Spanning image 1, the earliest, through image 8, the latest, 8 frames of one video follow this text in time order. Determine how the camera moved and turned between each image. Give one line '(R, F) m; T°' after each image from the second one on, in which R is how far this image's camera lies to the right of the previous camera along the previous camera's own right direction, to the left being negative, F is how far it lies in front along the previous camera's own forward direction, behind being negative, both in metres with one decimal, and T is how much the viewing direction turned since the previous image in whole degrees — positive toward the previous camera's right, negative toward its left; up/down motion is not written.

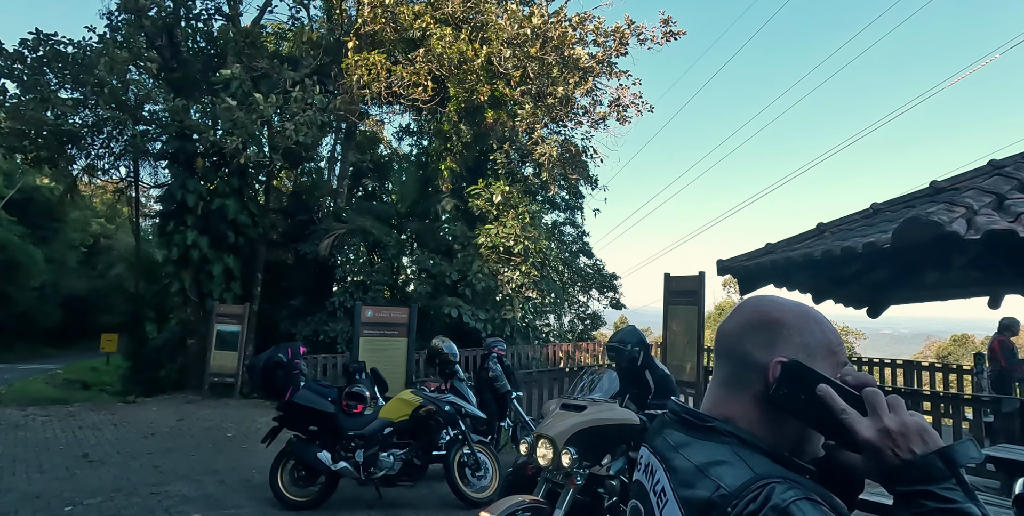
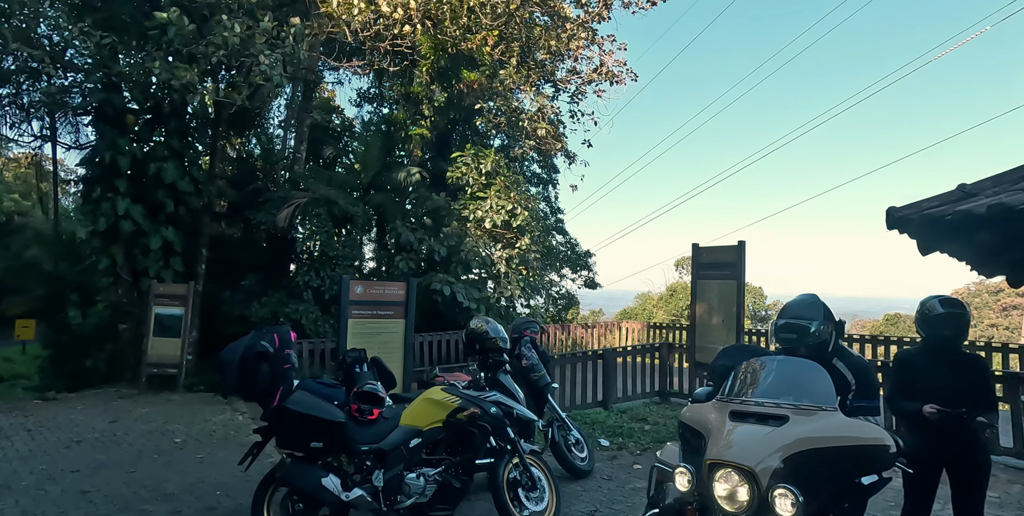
(-0.7, +1.2) m; +5°
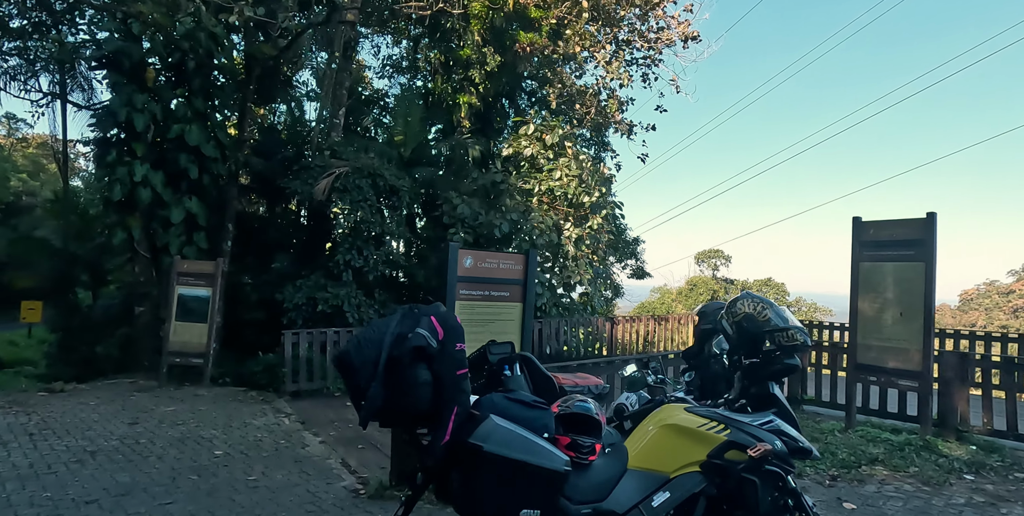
(-1.0, +1.3) m; 0°
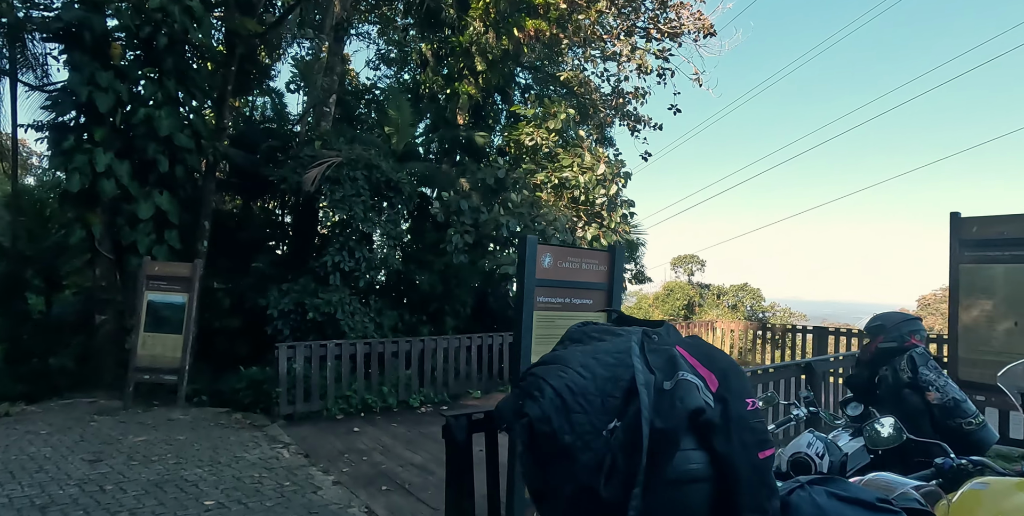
(-0.6, +0.9) m; +3°
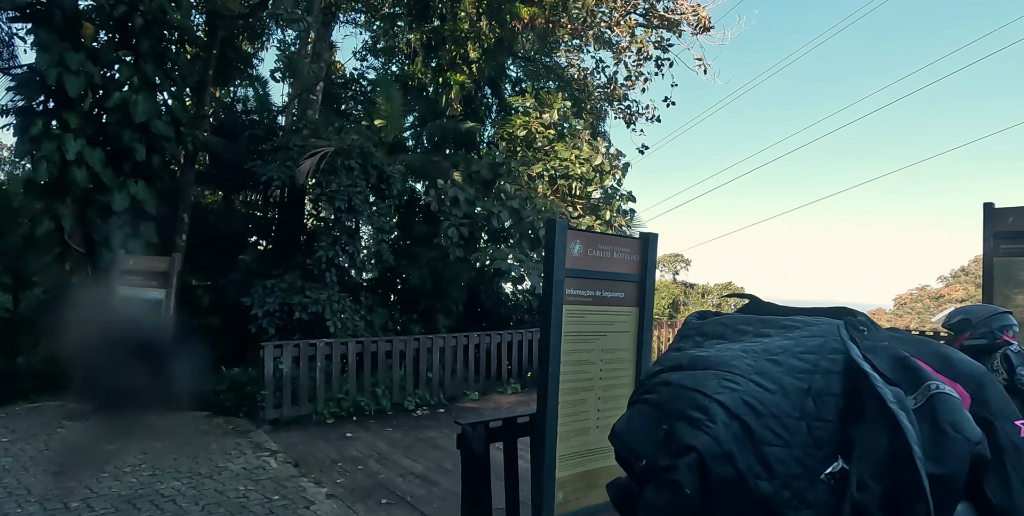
(-0.2, +0.4) m; +2°
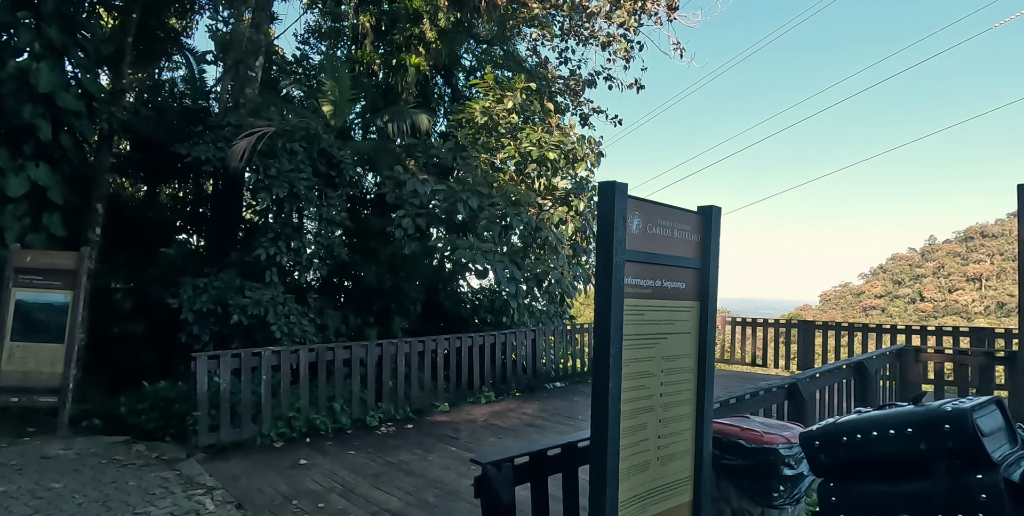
(-0.3, +0.7) m; +5°
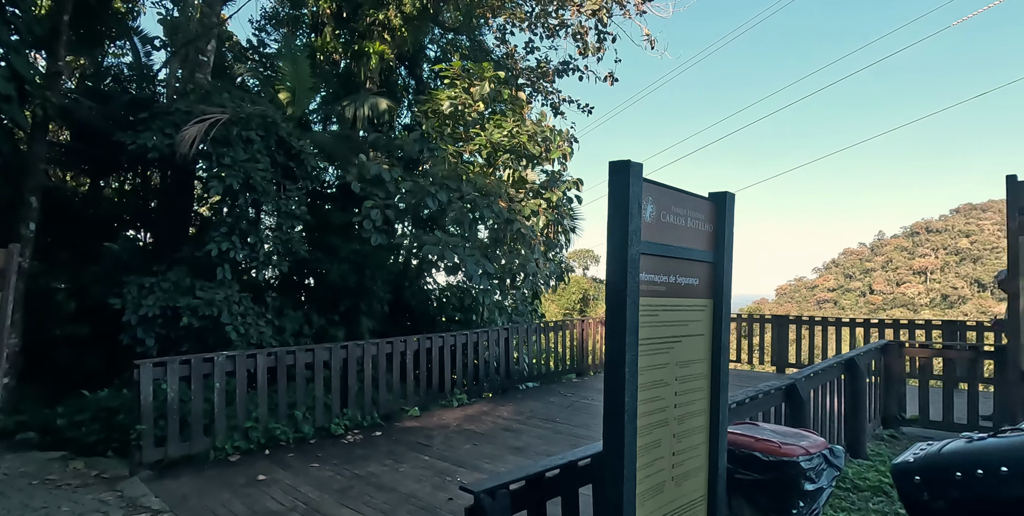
(-0.1, +0.3) m; +3°
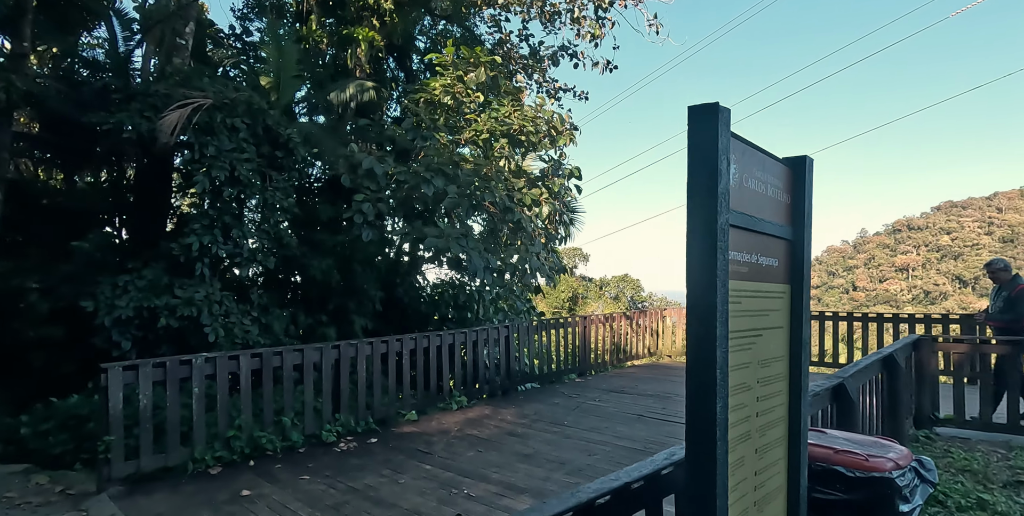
(-0.1, +0.4) m; +1°
